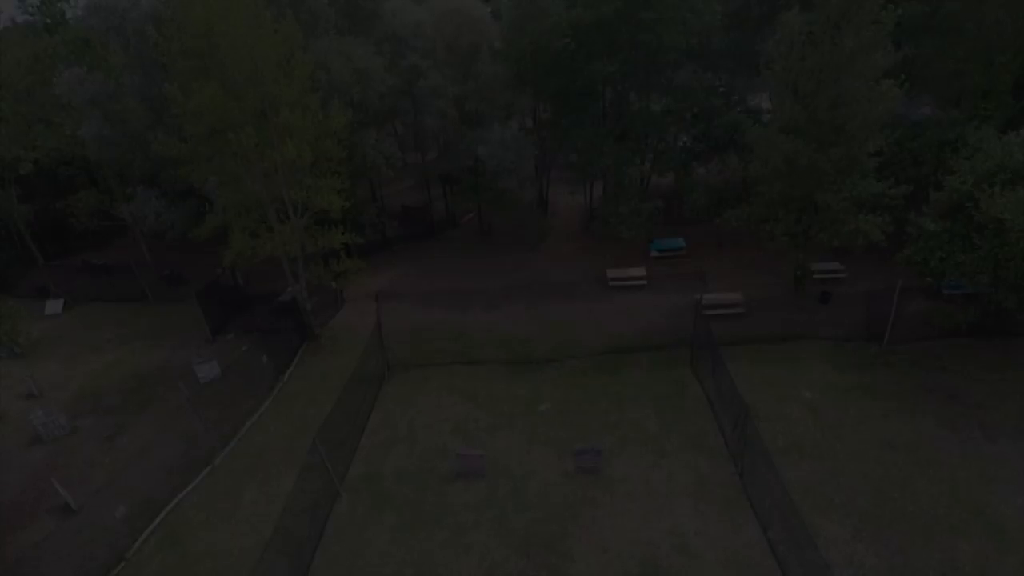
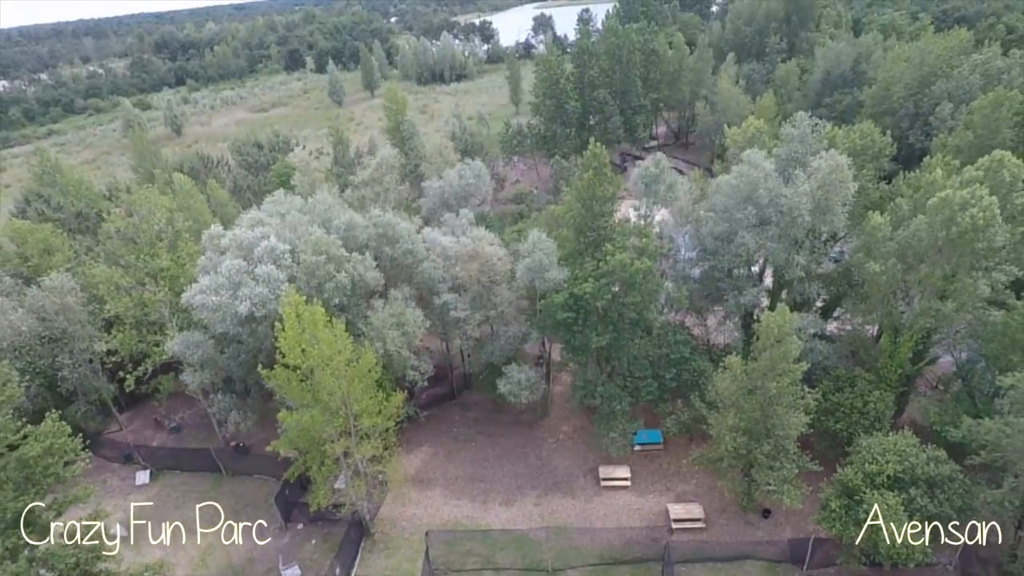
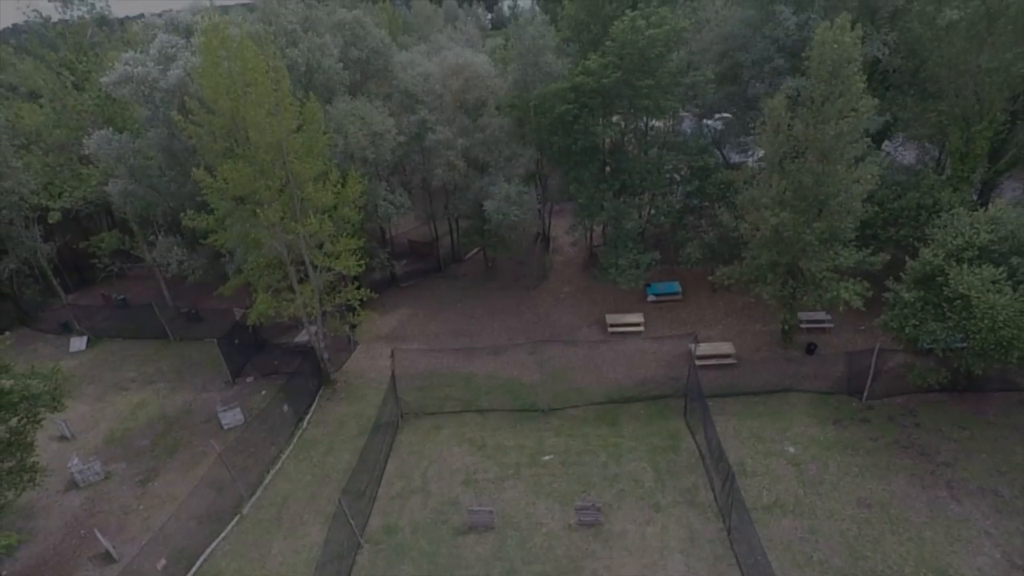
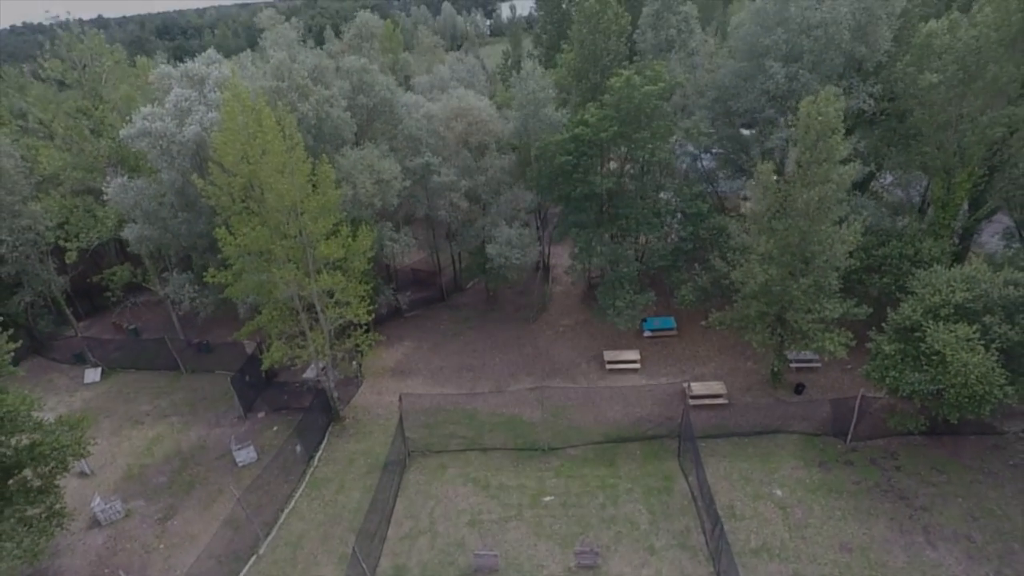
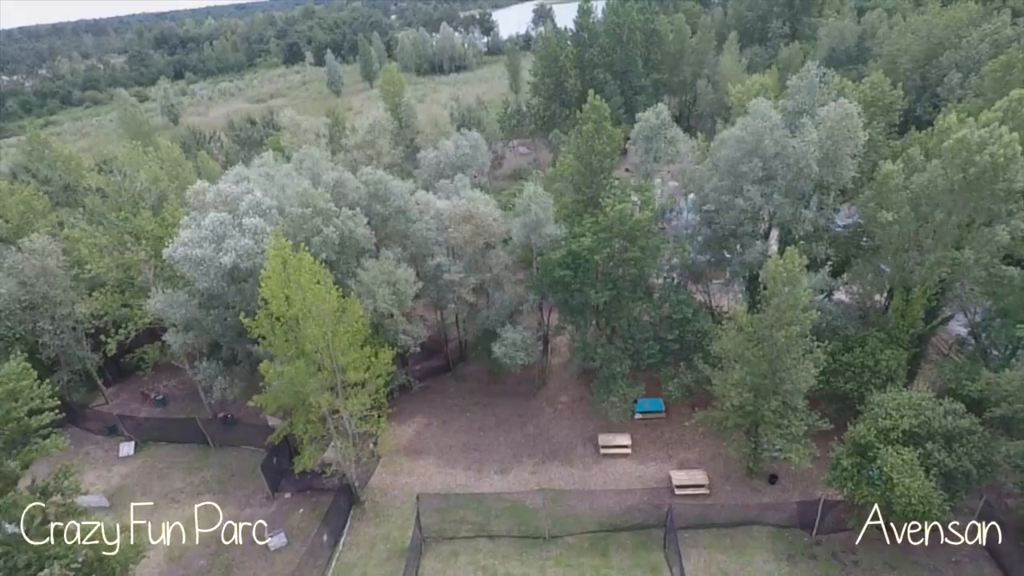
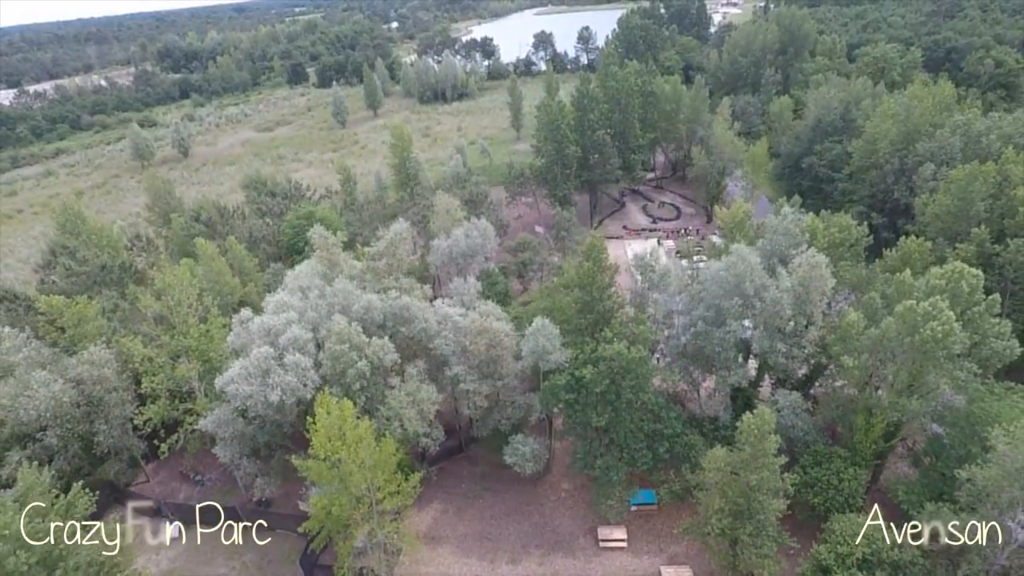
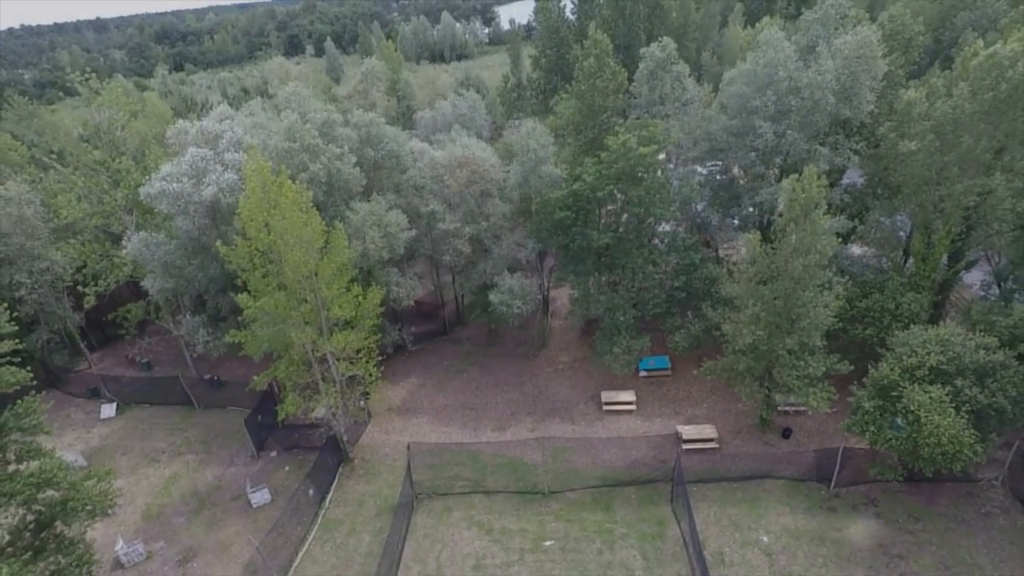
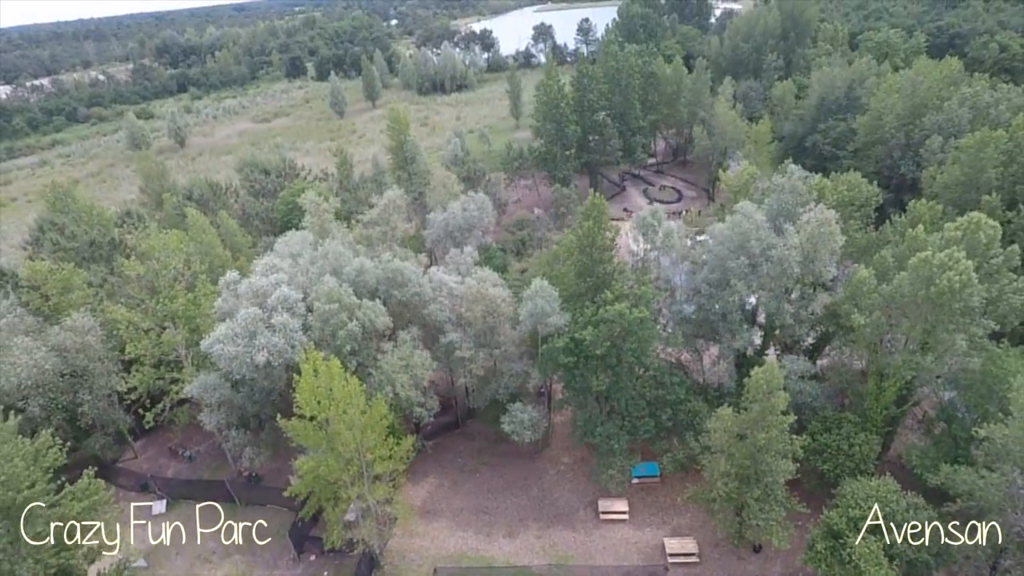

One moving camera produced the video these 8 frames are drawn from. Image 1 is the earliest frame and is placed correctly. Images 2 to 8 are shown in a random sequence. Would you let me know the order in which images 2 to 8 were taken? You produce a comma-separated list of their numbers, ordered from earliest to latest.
3, 4, 7, 5, 2, 8, 6
